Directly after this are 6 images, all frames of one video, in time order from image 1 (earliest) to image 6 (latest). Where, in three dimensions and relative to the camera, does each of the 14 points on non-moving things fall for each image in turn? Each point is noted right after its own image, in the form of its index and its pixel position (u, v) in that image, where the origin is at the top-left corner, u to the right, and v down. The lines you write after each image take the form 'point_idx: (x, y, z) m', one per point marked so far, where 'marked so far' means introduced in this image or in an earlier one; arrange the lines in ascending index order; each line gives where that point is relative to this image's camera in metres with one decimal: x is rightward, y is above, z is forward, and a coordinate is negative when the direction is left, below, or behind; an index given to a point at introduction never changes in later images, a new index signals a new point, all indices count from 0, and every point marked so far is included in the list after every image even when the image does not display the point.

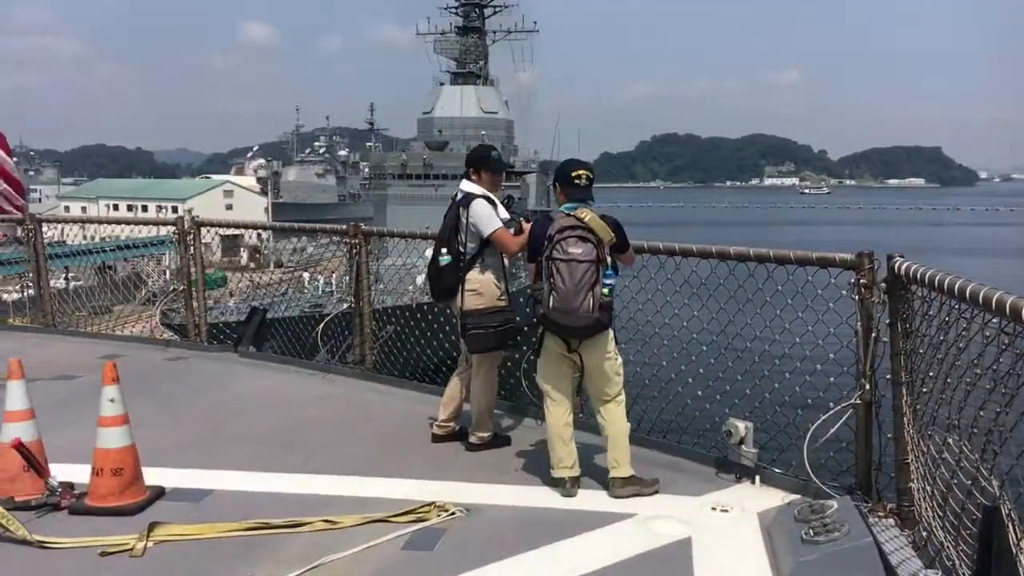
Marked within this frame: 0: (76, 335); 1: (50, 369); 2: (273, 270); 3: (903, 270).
0: (-3.1, -0.3, +6.4) m
1: (-2.7, -0.5, +5.3) m
2: (-1.8, +0.1, +6.9) m
3: (+1.3, +0.1, +2.9) m
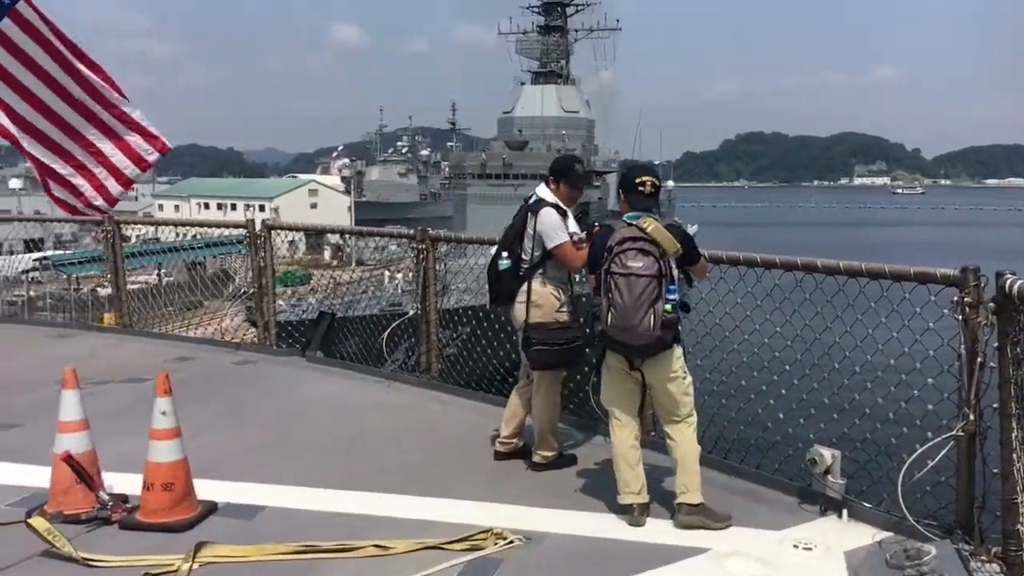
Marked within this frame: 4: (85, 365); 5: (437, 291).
0: (-2.6, -0.3, +6.4) m
1: (-2.3, -0.5, +5.3) m
2: (-1.3, +0.1, +6.8) m
3: (+1.4, 0.0, +2.6) m
4: (-2.5, -0.5, +5.4) m
5: (-0.4, 0.0, +5.1) m
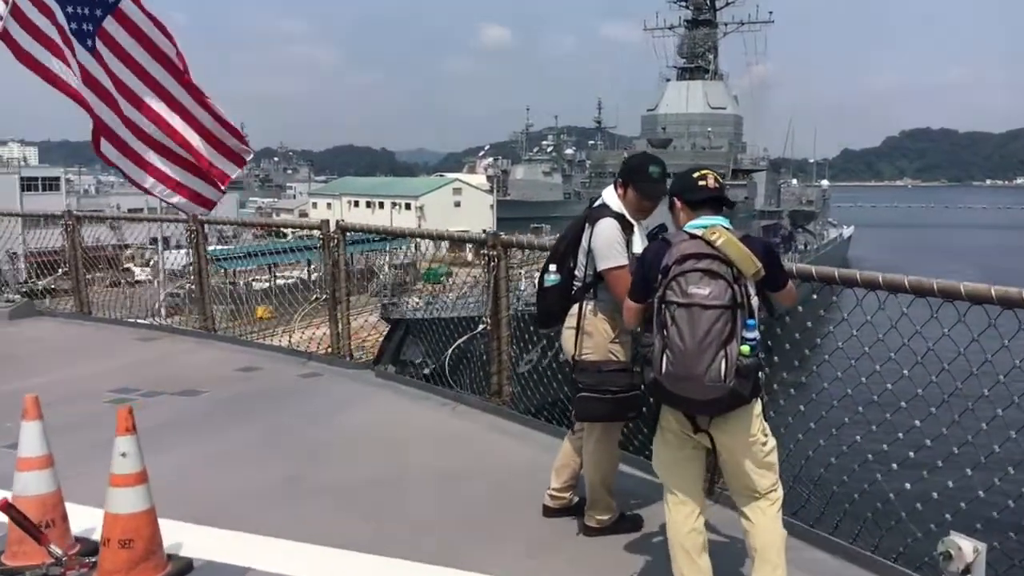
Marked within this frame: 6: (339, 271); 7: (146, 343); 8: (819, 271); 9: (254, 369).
0: (-1.9, -0.4, +6.1) m
1: (-1.8, -0.5, +5.0) m
2: (-0.6, +0.1, +6.3) m
3: (+1.4, -0.1, +1.7) m
4: (-2.1, -0.5, +5.2) m
5: (0.0, -0.1, +4.5) m
6: (-1.1, +0.1, +5.6) m
7: (-2.5, -0.4, +6.2) m
8: (+1.0, +0.1, +2.9) m
9: (-1.5, -0.5, +5.4) m
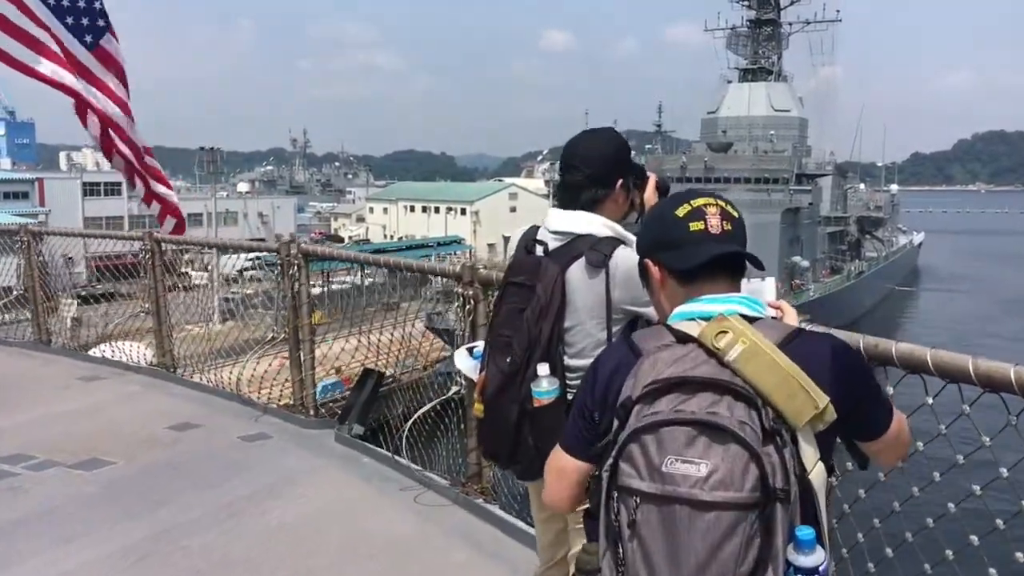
0: (-1.9, -0.6, +5.2) m
1: (-1.9, -0.7, +4.0) m
2: (-0.5, -0.1, +5.3) m
3: (+1.2, -0.3, +0.6) m
4: (-2.1, -0.7, +4.2) m
5: (-0.1, -0.3, +3.4) m
6: (-1.1, -0.1, +4.6) m
7: (-2.5, -0.6, +5.2) m
8: (+0.8, -0.1, +1.7) m
9: (-1.6, -0.7, +4.4) m
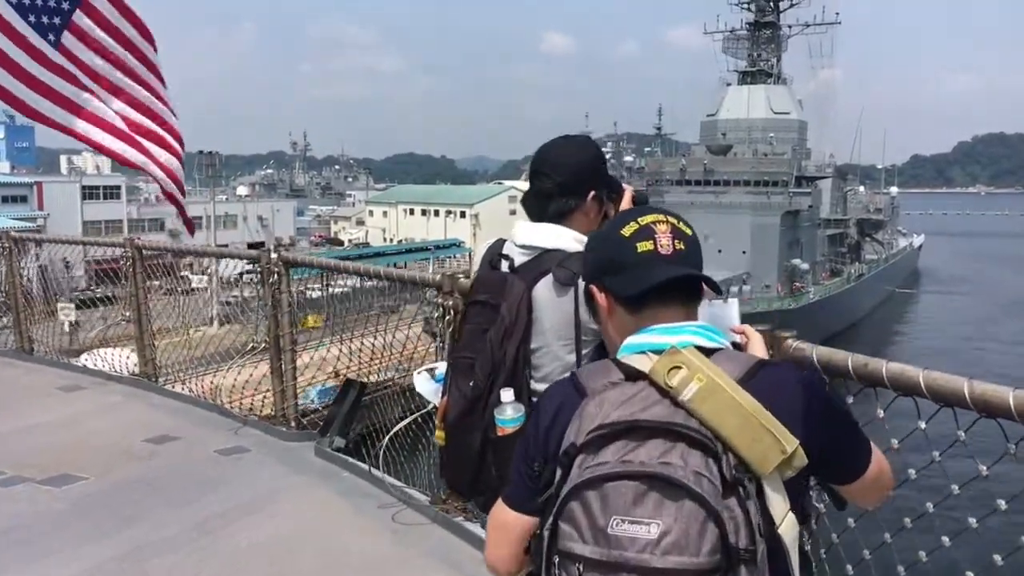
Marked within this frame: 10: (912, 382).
0: (-1.9, -0.6, +5.0) m
1: (-1.9, -0.7, +3.9) m
2: (-0.6, -0.2, +5.2) m
3: (+1.1, -0.3, +0.4) m
4: (-2.1, -0.7, +4.1) m
5: (-0.1, -0.3, +3.3) m
6: (-1.1, -0.1, +4.5) m
7: (-2.5, -0.6, +5.1) m
8: (+0.8, -0.2, +1.6) m
9: (-1.6, -0.7, +4.2) m
10: (+0.7, -0.2, +1.7) m
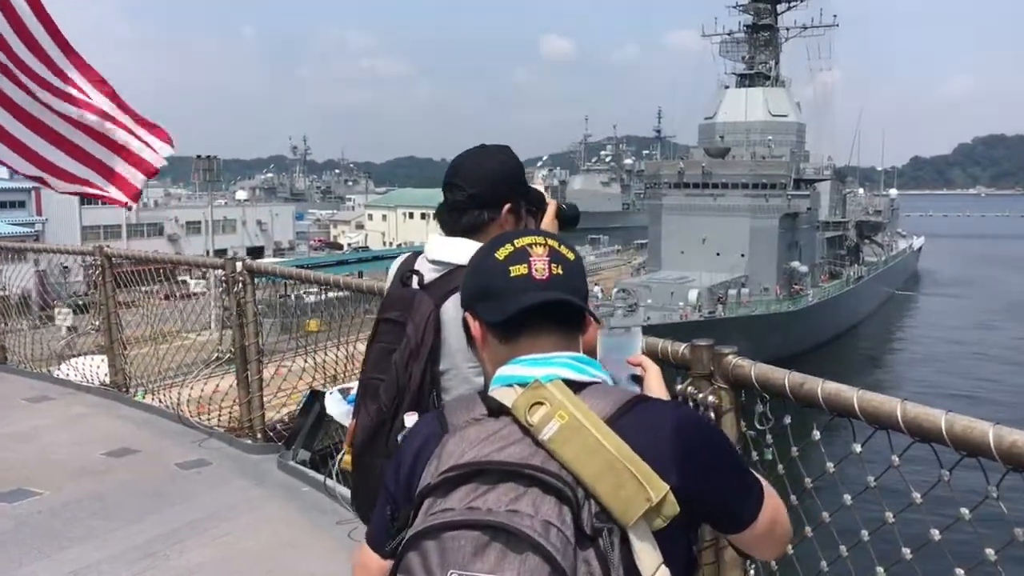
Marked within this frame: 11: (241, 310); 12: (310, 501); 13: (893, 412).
0: (-2.1, -0.6, +5.0) m
1: (-2.1, -0.8, +3.8) m
2: (-0.7, -0.2, +5.1) m
3: (+1.0, -0.3, +0.4) m
4: (-2.3, -0.8, +4.0) m
5: (-0.3, -0.4, +3.2) m
6: (-1.3, -0.2, +4.4) m
7: (-2.7, -0.7, +5.0) m
8: (+0.6, -0.2, +1.5) m
9: (-1.8, -0.8, +4.2) m
10: (+0.6, -0.2, +1.6) m
11: (-1.3, -0.1, +4.3) m
12: (-0.8, -0.8, +3.5) m
13: (+0.6, -0.2, +1.5) m
